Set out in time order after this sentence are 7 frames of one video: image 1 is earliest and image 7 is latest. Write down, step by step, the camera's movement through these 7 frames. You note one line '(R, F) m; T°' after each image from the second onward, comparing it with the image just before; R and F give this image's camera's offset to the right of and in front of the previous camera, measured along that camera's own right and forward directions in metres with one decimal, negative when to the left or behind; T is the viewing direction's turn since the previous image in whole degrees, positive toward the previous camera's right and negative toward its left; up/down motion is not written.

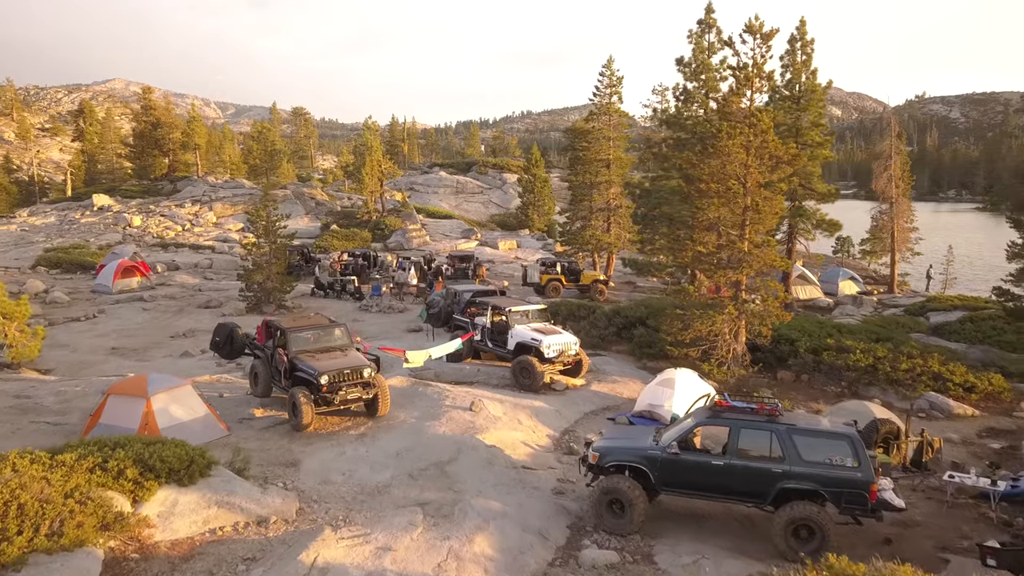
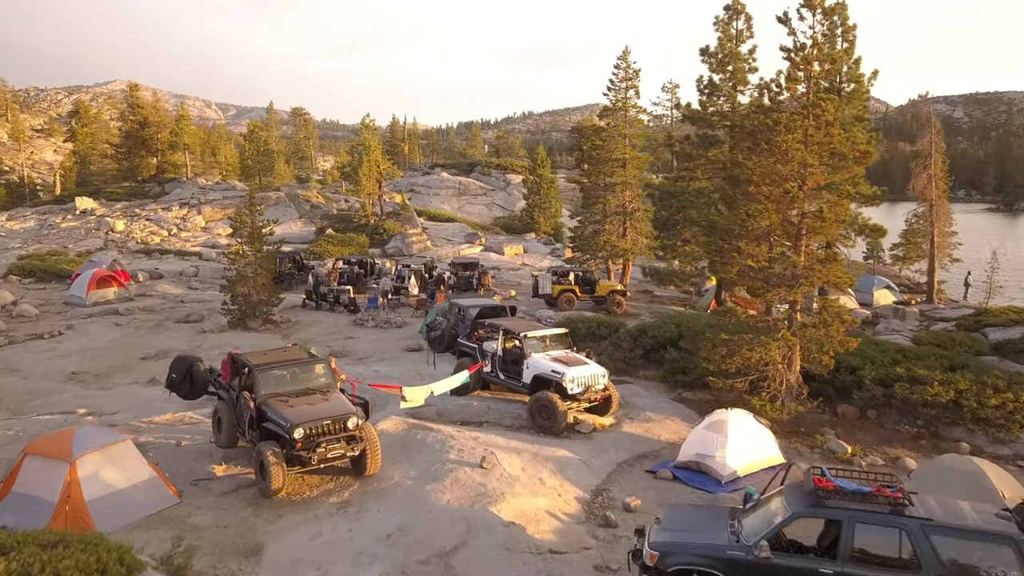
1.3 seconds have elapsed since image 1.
(-0.2, +2.3) m; 0°
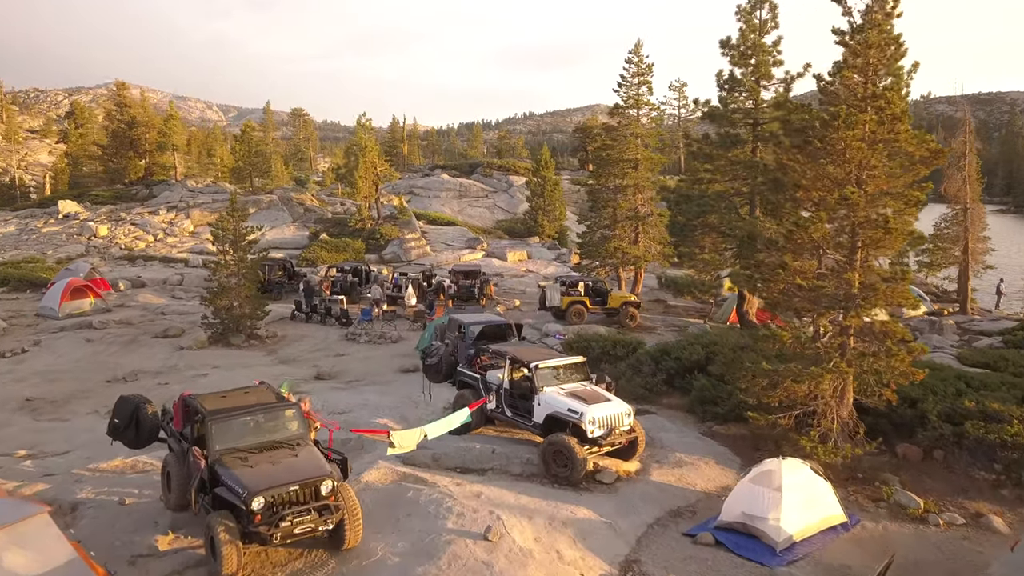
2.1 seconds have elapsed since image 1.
(-0.1, +1.8) m; 0°
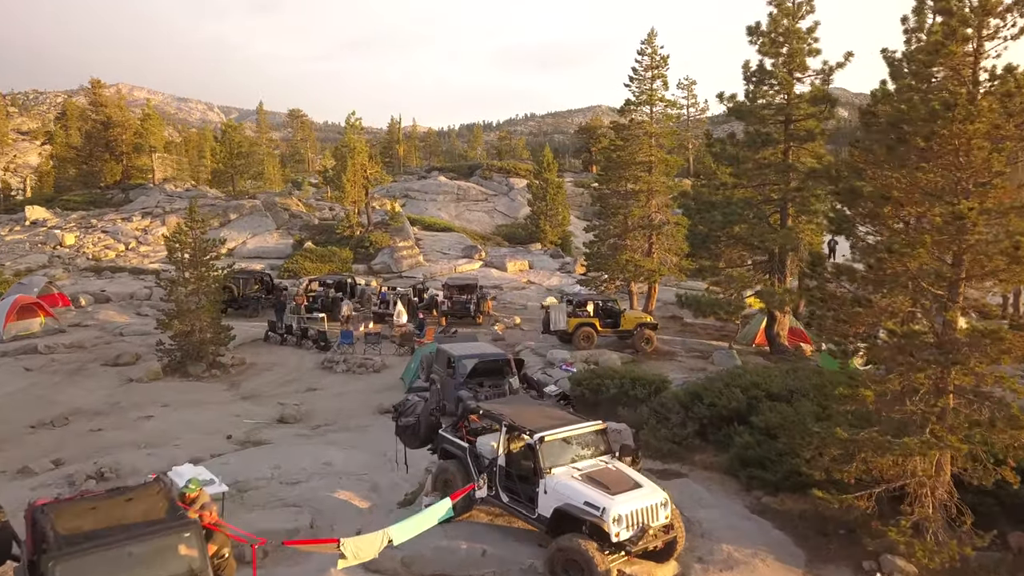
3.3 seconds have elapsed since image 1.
(0.0, +2.7) m; 0°
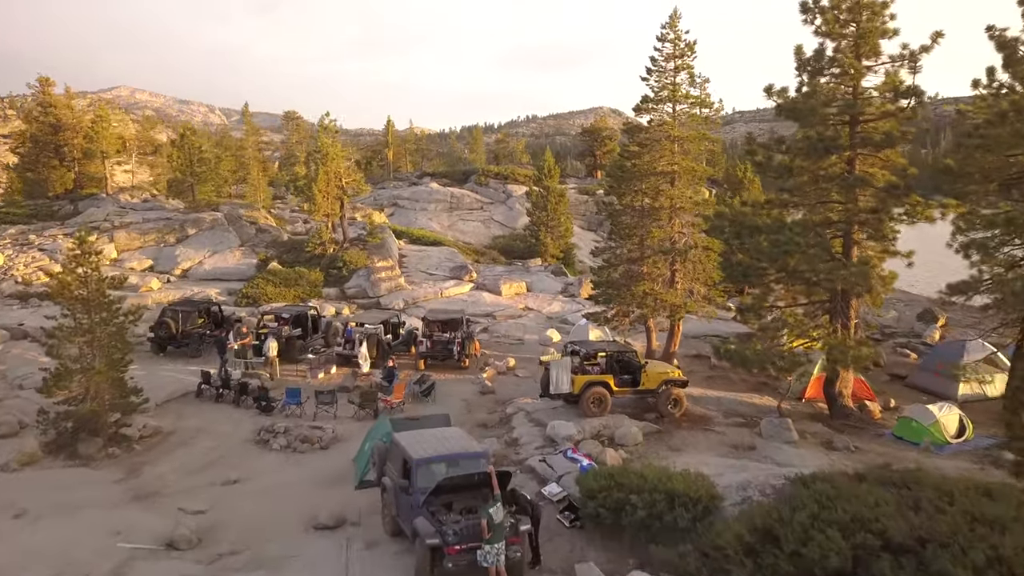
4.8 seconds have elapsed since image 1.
(+0.2, +4.3) m; 0°
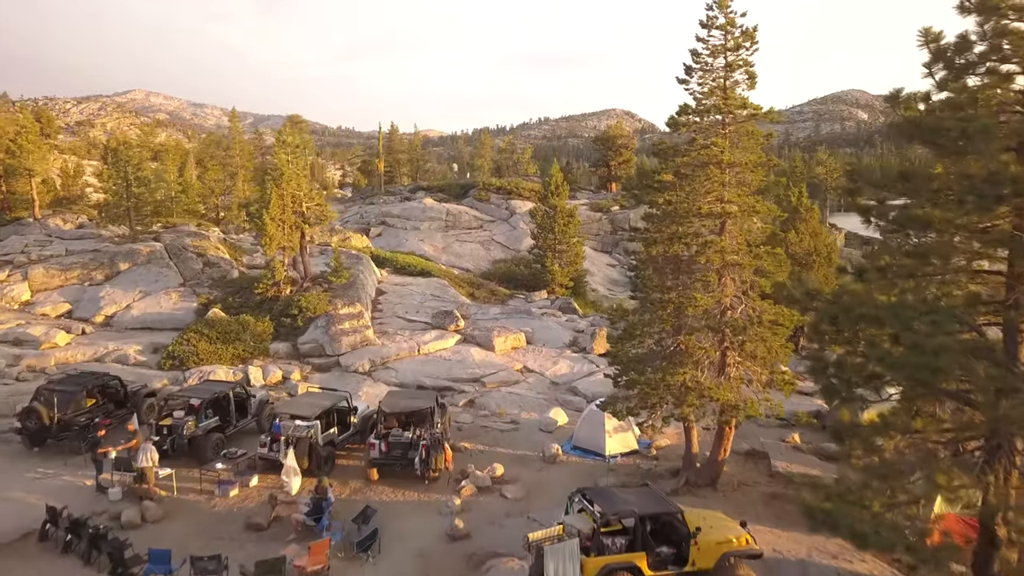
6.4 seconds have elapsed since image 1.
(+0.5, +5.6) m; -1°
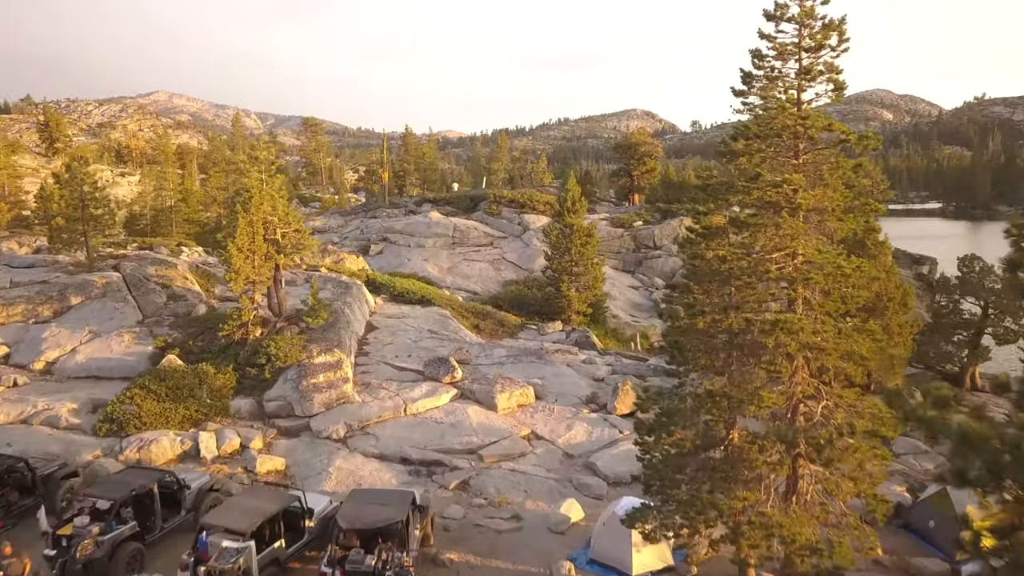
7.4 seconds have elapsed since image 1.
(+0.3, +3.7) m; -1°
